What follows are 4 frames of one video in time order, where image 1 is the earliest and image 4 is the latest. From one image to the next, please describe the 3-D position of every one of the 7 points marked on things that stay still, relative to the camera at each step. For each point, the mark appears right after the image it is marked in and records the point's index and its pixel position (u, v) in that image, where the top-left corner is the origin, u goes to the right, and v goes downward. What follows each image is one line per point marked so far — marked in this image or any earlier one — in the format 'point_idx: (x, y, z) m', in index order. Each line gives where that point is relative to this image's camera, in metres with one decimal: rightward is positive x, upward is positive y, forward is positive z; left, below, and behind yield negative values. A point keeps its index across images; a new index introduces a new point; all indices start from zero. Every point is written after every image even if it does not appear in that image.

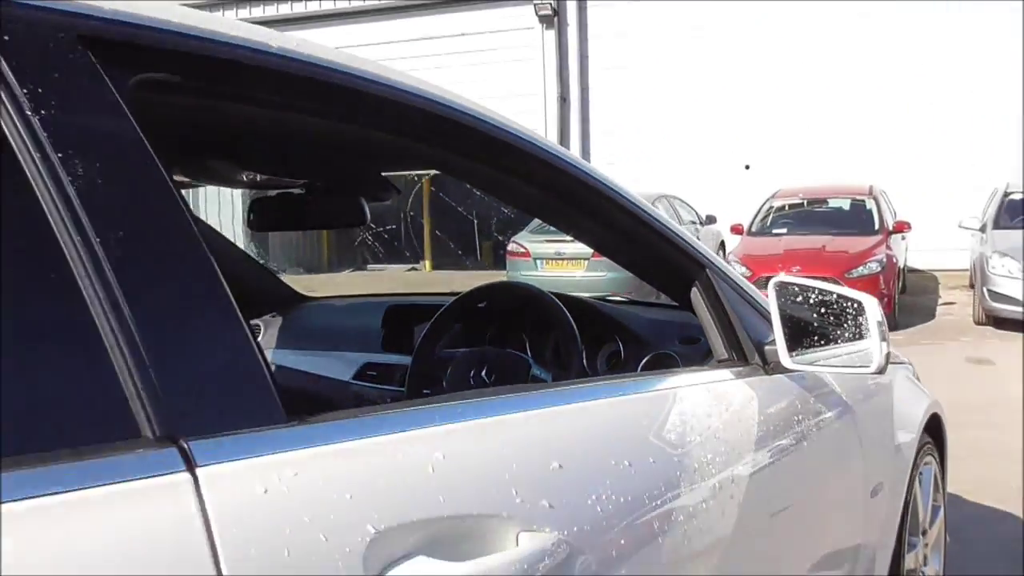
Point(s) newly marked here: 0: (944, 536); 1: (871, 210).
0: (+1.3, -0.8, +2.7) m
1: (+4.3, +0.9, +10.1) m
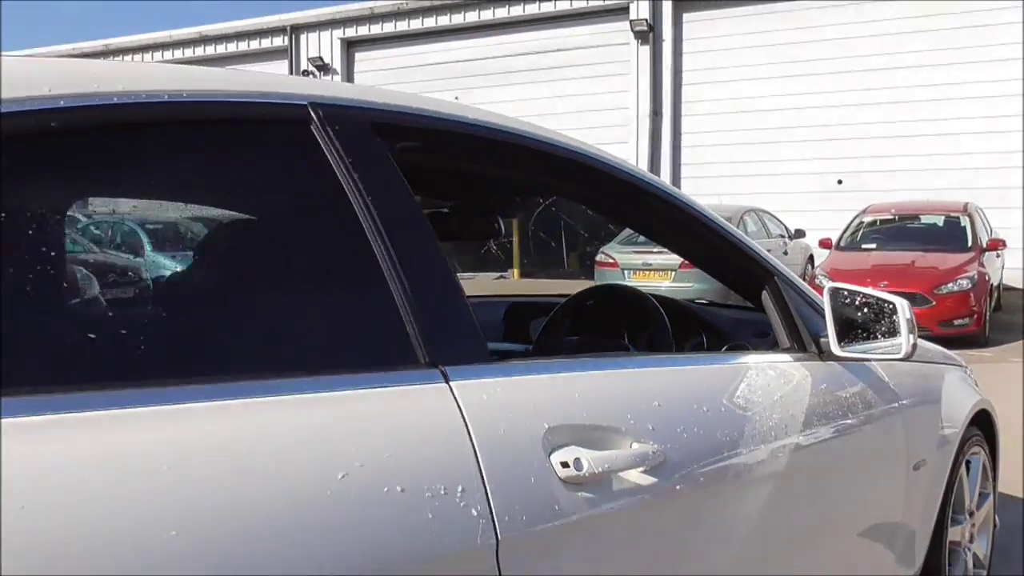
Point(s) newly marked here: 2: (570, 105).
0: (+1.7, -0.8, +3.0) m
1: (+5.4, +0.7, +10.0) m
2: (+1.0, +3.3, +15.4) m
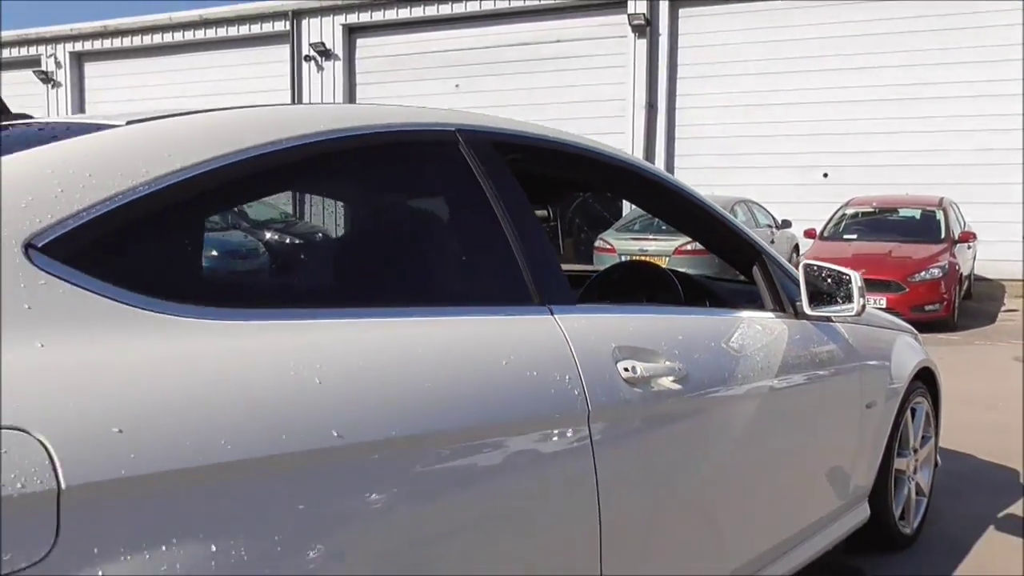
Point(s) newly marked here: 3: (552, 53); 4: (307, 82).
0: (+1.8, -0.7, +3.6) m
1: (+5.4, +0.9, +10.7) m
2: (+1.0, +3.6, +16.0) m
3: (+0.7, +4.5, +16.0) m
4: (-4.4, +4.4, +18.0) m
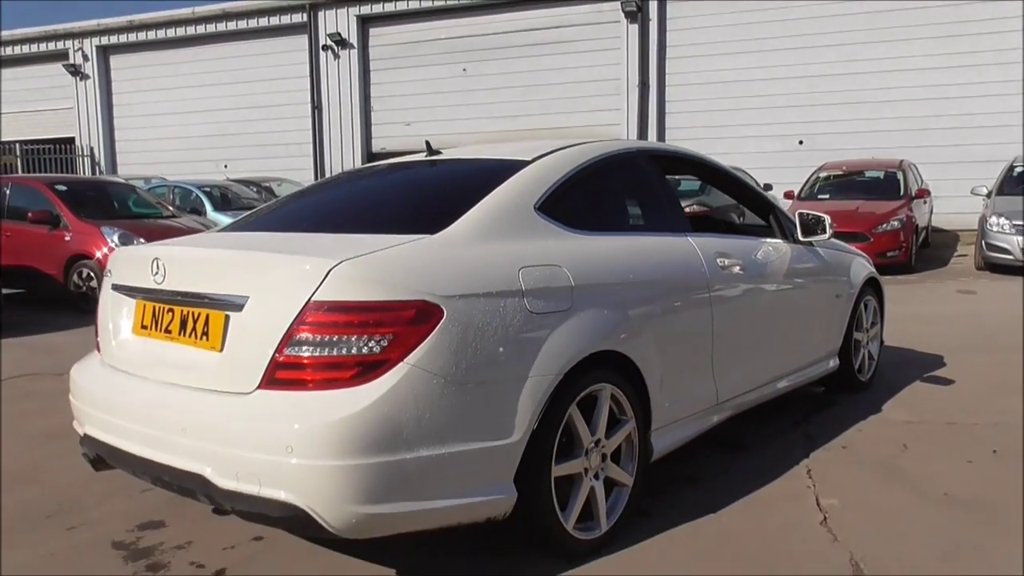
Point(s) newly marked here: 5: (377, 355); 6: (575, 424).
0: (+2.5, -0.3, +5.7) m
1: (+5.9, +1.6, +12.8) m
2: (+1.2, +4.4, +17.9) m
3: (+0.9, +5.2, +17.8) m
4: (-4.3, +5.1, +19.7) m
5: (-0.4, -0.2, +2.5) m
6: (+0.2, -0.5, +3.0) m
